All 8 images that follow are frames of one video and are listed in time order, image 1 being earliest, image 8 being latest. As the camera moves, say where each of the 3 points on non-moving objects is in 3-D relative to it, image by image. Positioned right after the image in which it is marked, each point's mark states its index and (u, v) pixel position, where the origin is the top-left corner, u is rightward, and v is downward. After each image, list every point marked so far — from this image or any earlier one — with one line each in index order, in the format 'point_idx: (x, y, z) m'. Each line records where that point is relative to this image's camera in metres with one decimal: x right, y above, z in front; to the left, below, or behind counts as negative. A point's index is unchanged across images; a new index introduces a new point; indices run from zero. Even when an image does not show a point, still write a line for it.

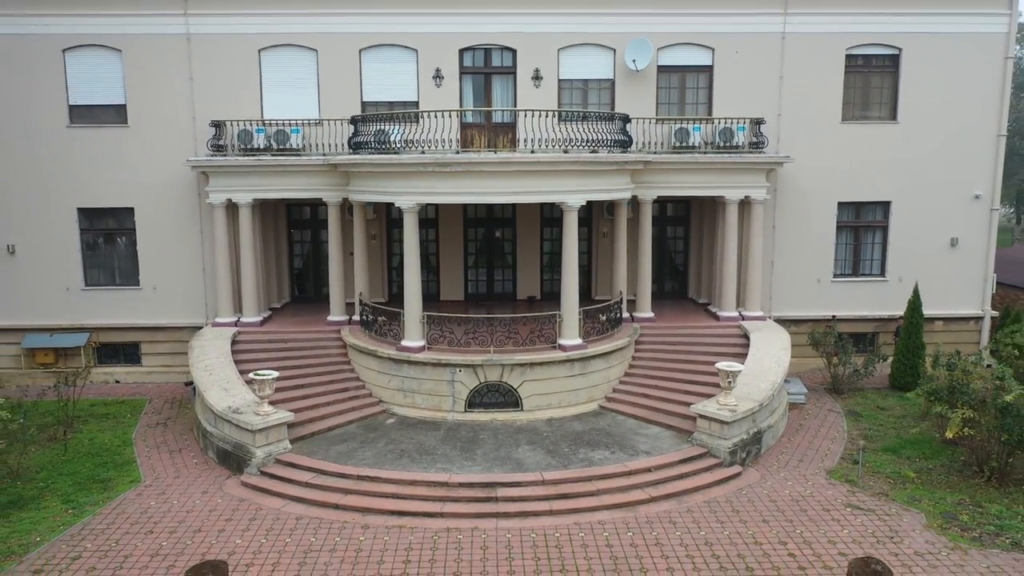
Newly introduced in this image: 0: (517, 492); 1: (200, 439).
0: (+0.1, -2.0, +9.6) m
1: (-3.8, -1.8, +11.7) m
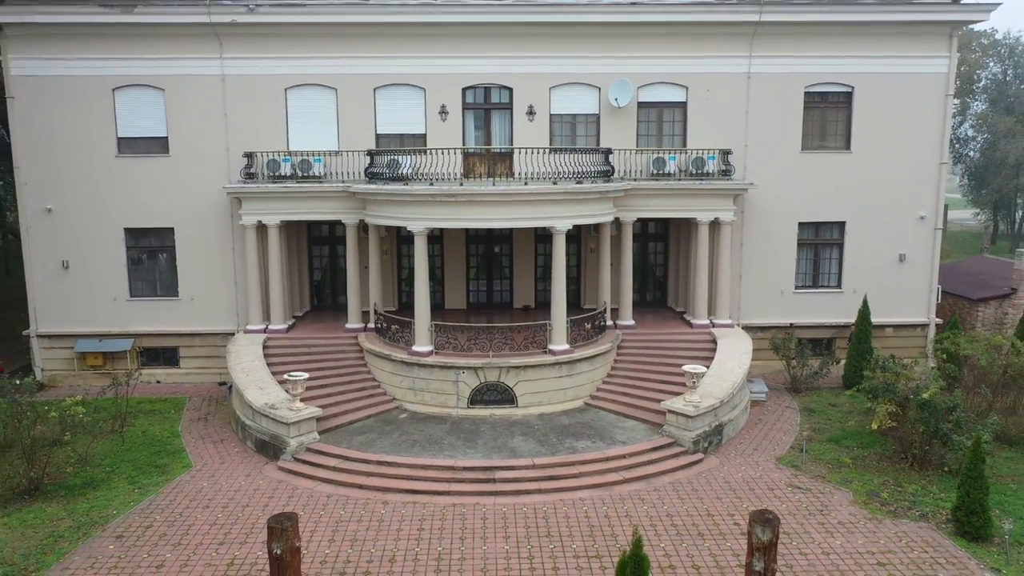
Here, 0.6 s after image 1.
0: (0.0, -2.2, +11.4) m
1: (-3.9, -2.0, +13.5) m
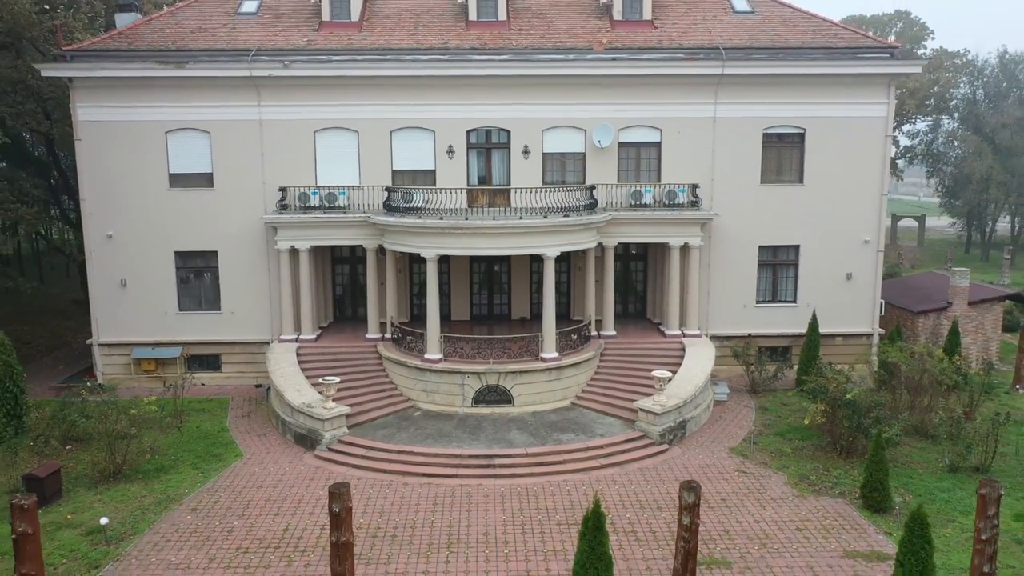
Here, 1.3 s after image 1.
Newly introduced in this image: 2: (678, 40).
0: (0.0, -2.5, +13.9) m
1: (-3.9, -2.3, +16.1) m
2: (+3.2, +4.9, +18.5) m
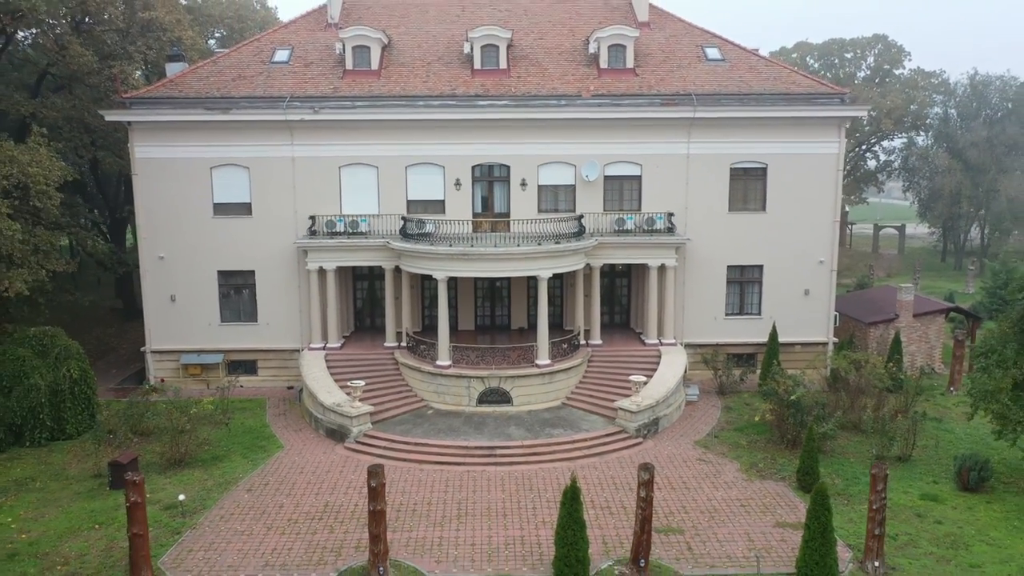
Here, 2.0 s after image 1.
0: (-0.1, -2.9, +16.7) m
1: (-4.0, -2.6, +18.8) m
2: (+3.2, +4.5, +21.3) m
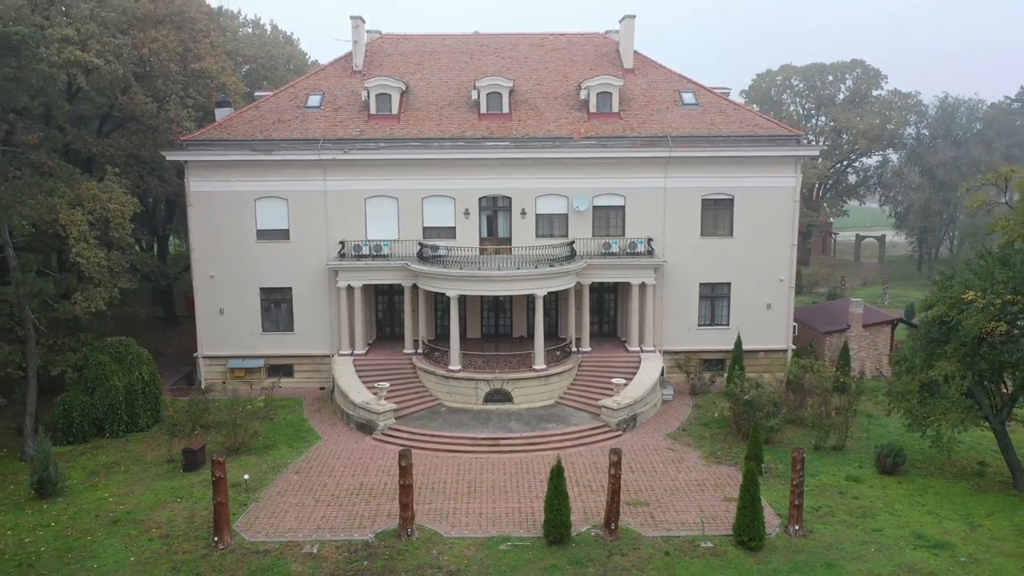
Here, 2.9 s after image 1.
0: (-0.1, -3.2, +20.1) m
1: (-3.9, -3.0, +22.2) m
2: (+3.3, +4.1, +24.7) m
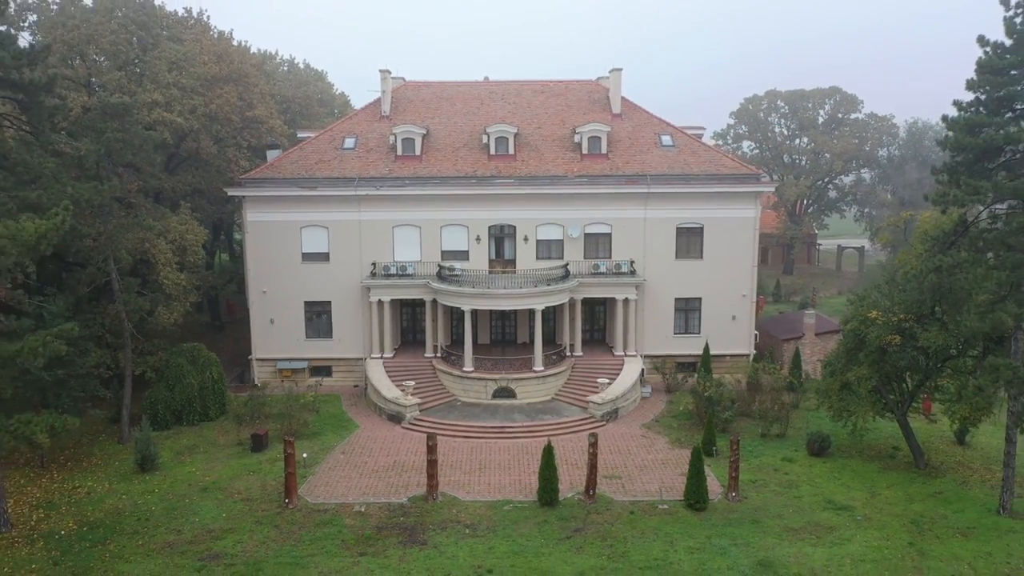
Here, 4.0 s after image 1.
0: (0.0, -3.7, +24.8) m
1: (-3.8, -3.5, +26.9) m
2: (+3.4, +3.7, +29.3) m
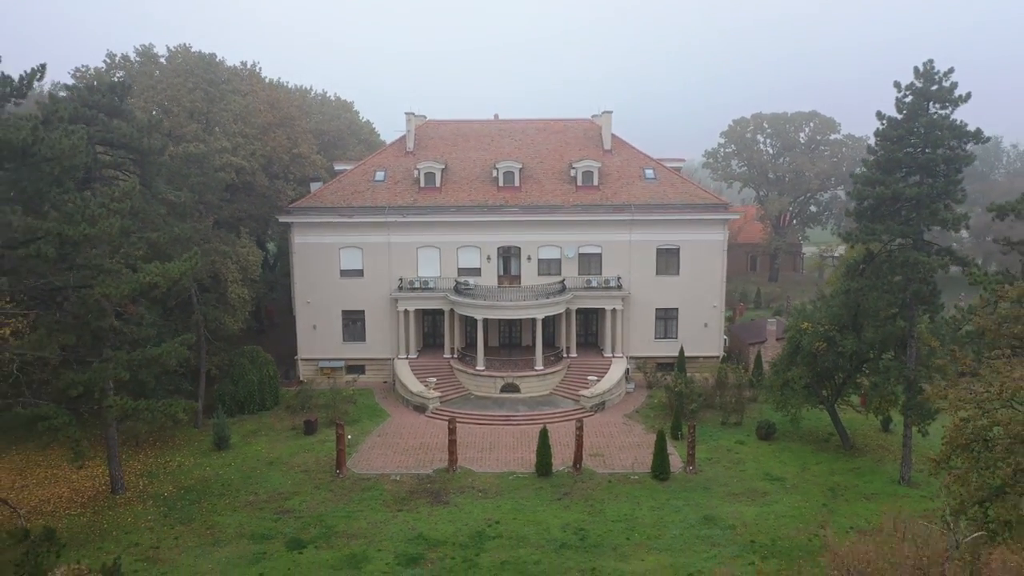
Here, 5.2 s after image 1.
0: (+0.2, -4.1, +30.1) m
1: (-3.7, -3.9, +32.4) m
2: (+3.6, +3.3, +34.6) m
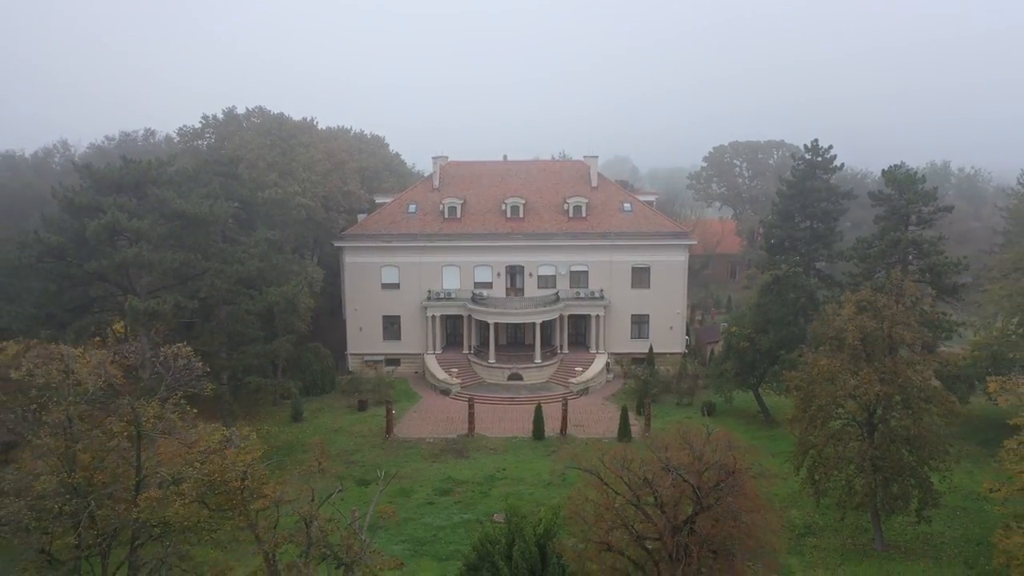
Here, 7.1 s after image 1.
0: (+0.3, -4.6, +39.3) m
1: (-3.5, -4.3, +41.6) m
2: (+3.9, +2.8, +43.7) m
